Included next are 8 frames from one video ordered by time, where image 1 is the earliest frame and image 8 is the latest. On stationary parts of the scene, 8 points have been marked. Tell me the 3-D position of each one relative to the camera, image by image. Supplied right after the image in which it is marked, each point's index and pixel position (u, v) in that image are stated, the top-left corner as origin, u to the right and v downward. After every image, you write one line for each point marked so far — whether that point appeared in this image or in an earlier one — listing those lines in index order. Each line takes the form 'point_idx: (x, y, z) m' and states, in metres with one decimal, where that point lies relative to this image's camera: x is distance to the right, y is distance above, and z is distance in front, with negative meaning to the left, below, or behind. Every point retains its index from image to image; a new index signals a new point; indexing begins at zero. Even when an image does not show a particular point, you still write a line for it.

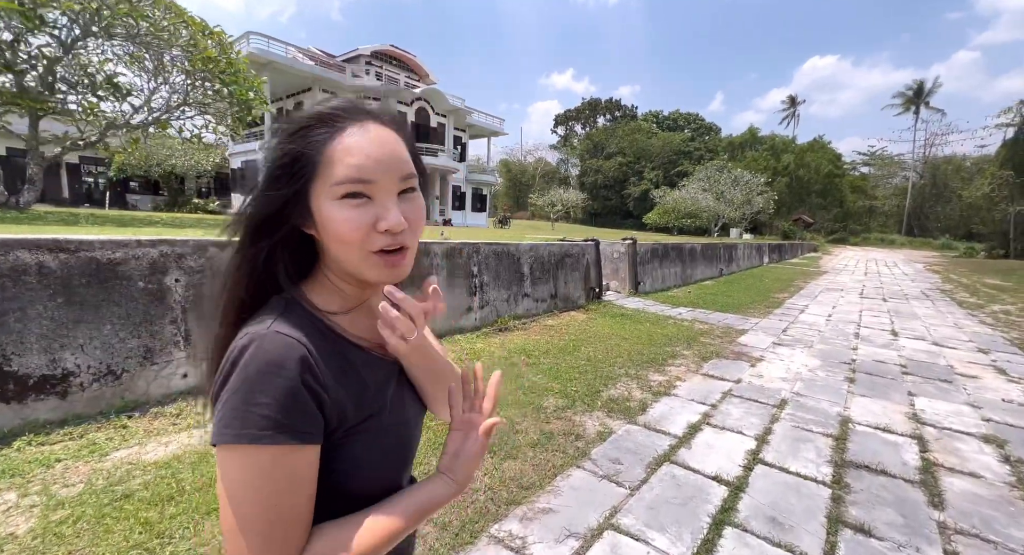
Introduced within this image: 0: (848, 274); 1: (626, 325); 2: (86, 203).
0: (+11.9, +0.1, +15.6) m
1: (+1.5, -0.6, +5.9) m
2: (-18.6, +3.3, +19.3) m
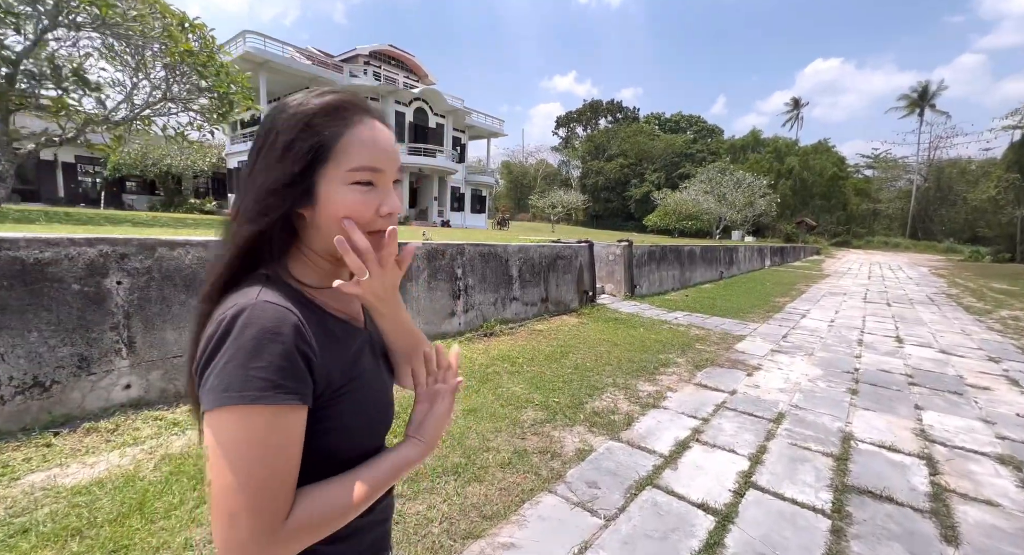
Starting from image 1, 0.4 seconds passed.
0: (+11.8, 0.0, +15.3) m
1: (+1.4, -0.7, +5.7) m
2: (-18.7, +3.3, +19.2) m
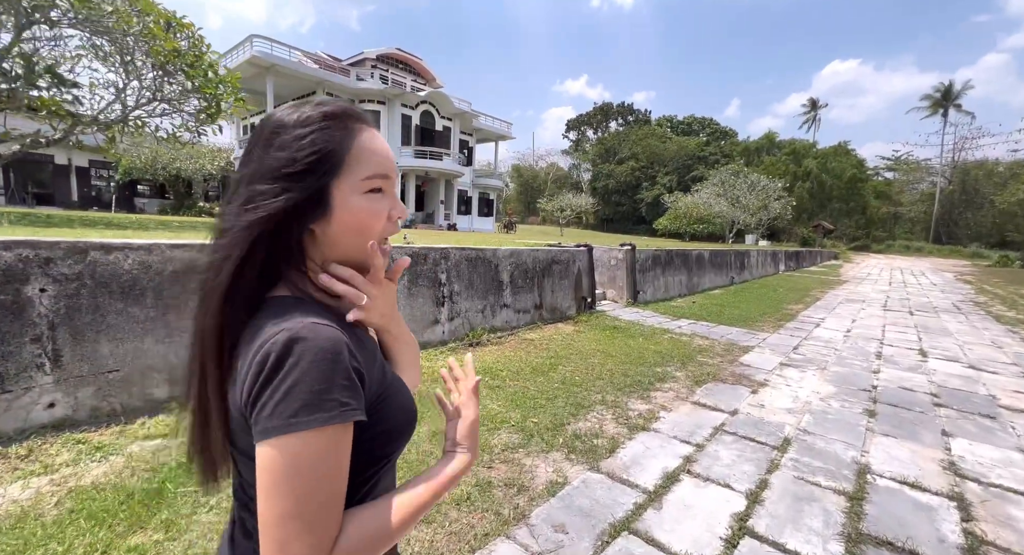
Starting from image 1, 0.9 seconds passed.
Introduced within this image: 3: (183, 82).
0: (+11.9, -0.2, +14.7) m
1: (+1.3, -0.8, +5.3) m
2: (-18.4, +3.1, +19.5) m
3: (-4.8, +2.9, +6.5) m
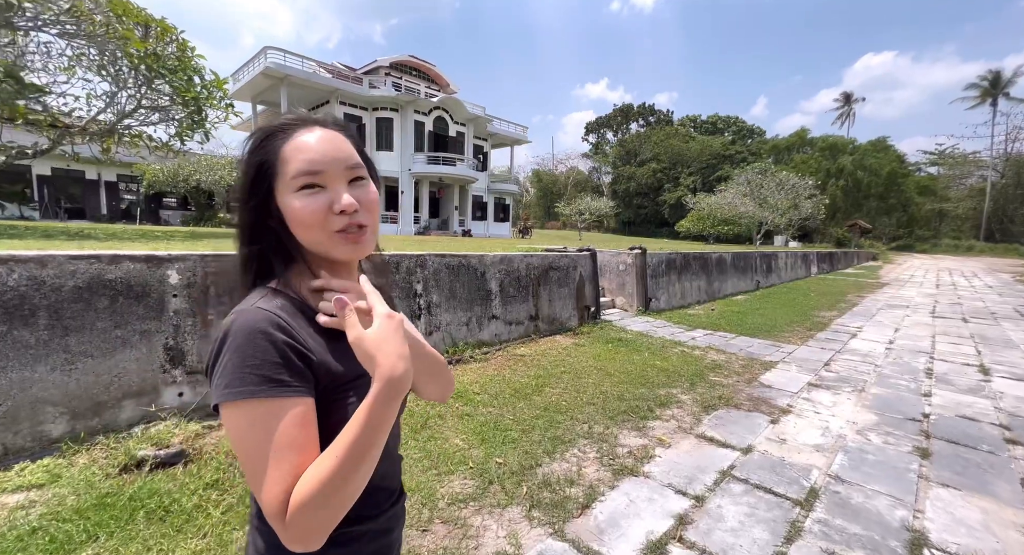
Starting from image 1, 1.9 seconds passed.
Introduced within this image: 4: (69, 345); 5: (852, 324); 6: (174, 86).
0: (+12.3, -0.3, +13.5) m
1: (+1.2, -0.8, +4.8) m
2: (-17.7, +2.6, +20.0) m
3: (-4.9, +2.7, +6.3) m
4: (-2.3, -0.4, +2.3) m
5: (+5.6, -0.8, +7.2) m
6: (-4.7, +2.7, +6.3) m
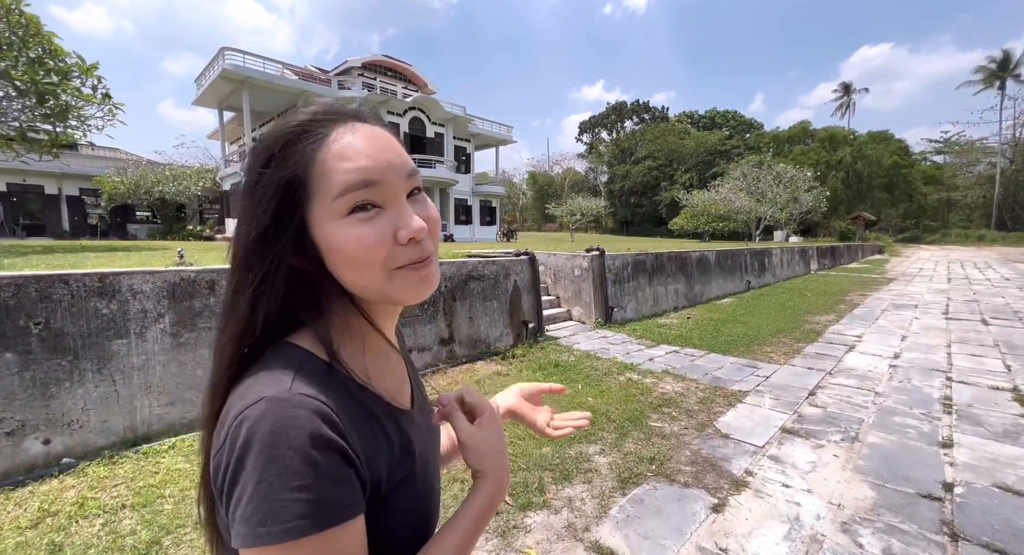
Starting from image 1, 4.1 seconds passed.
0: (+11.5, -0.1, +12.4) m
1: (+0.3, -0.9, +3.7) m
2: (-18.6, +1.8, +19.2) m
3: (-5.8, +2.4, +5.3) m
4: (-3.2, -0.5, +1.3) m
5: (+4.7, -0.7, +6.1) m
6: (-5.7, +2.4, +5.3) m
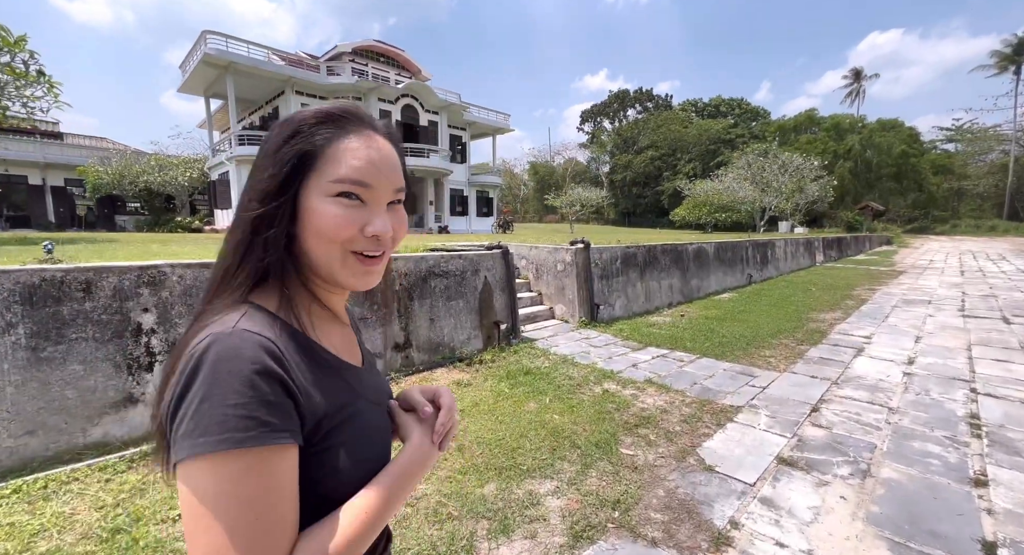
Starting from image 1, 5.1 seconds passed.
0: (+11.3, +0.1, +11.8) m
1: (0.0, -0.9, +3.2) m
2: (-18.8, +2.2, +18.8) m
3: (-6.1, +2.4, +4.8) m
4: (-3.6, -0.6, +0.8) m
5: (+4.4, -0.7, +5.6) m
6: (-6.0, +2.5, +4.8) m
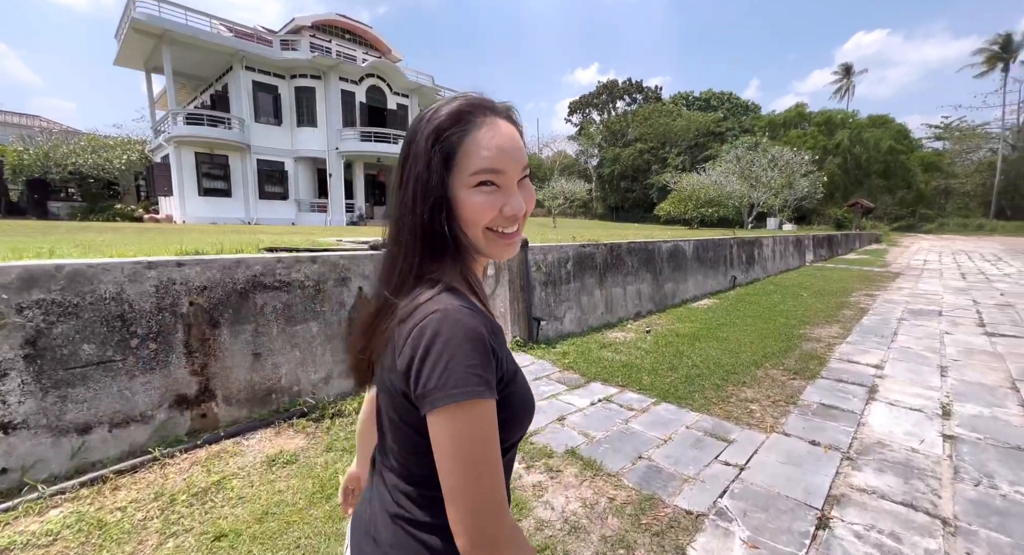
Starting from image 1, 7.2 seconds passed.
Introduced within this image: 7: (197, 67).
0: (+10.3, 0.0, +10.7) m
1: (-0.8, -1.0, +2.0) m
2: (-19.9, +2.5, +17.0) m
3: (-6.9, +2.4, +3.3) m
4: (-4.3, -0.7, -0.5) m
5: (+3.5, -0.8, +4.4) m
6: (-6.8, +2.4, +3.3) m
7: (-11.6, +7.7, +16.2) m
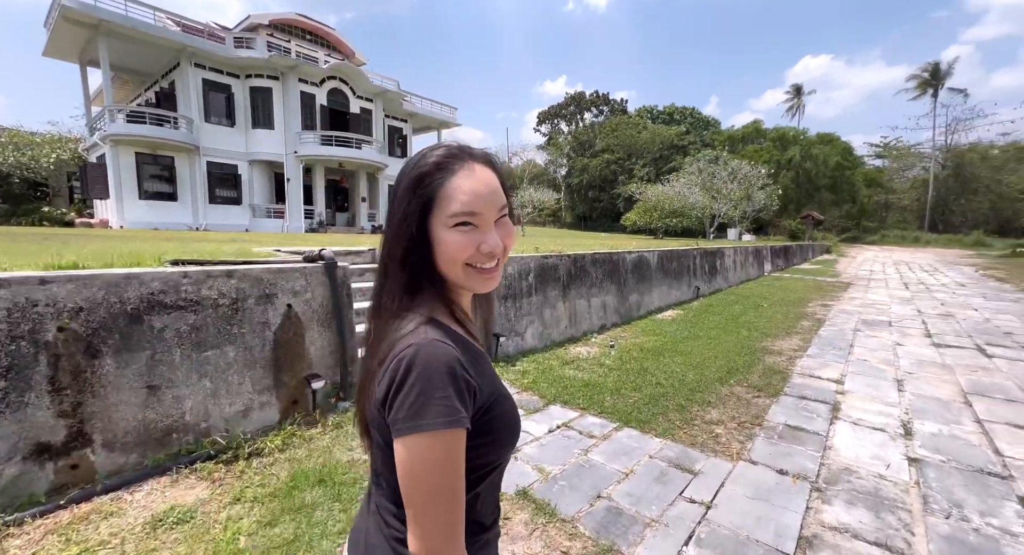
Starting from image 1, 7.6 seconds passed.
0: (+9.4, -0.3, +11.2) m
1: (-1.1, -1.1, +1.6) m
2: (-21.1, +2.2, +15.4) m
3: (-7.3, +2.3, +2.6) m
4: (-4.4, -0.7, -1.1) m
5: (+3.1, -0.9, +4.4) m
6: (-7.1, +2.4, +2.6) m
7: (-12.8, +7.4, +15.2) m
